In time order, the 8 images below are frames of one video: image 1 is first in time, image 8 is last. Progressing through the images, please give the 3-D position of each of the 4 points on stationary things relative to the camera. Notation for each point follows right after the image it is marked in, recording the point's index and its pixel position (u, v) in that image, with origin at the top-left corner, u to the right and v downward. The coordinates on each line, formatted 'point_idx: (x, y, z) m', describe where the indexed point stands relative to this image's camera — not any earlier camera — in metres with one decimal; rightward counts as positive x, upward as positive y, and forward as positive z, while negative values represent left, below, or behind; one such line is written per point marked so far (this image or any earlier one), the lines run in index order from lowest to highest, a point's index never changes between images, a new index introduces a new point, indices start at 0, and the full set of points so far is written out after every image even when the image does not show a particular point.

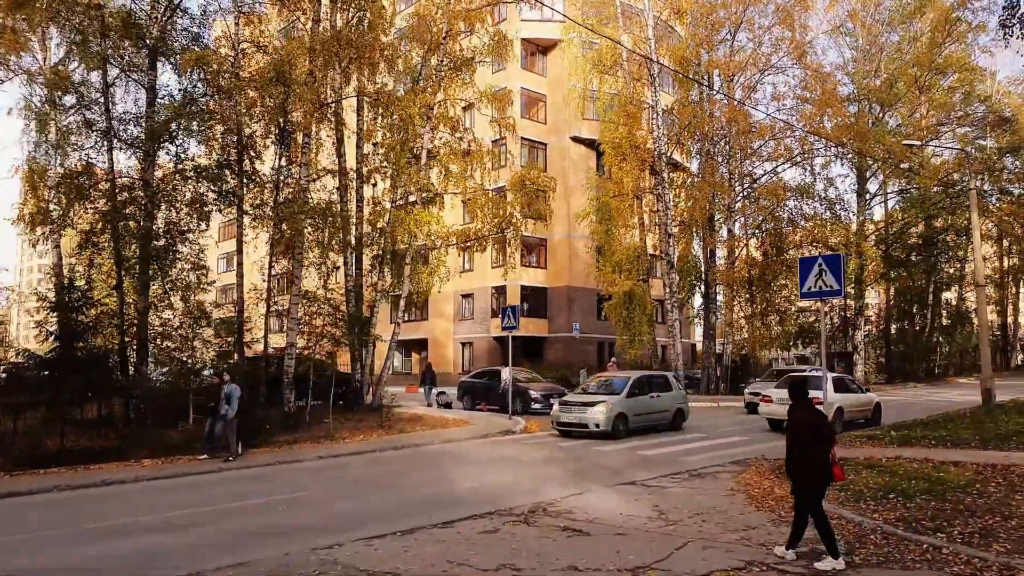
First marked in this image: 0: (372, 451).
0: (-2.3, -2.7, +13.4) m
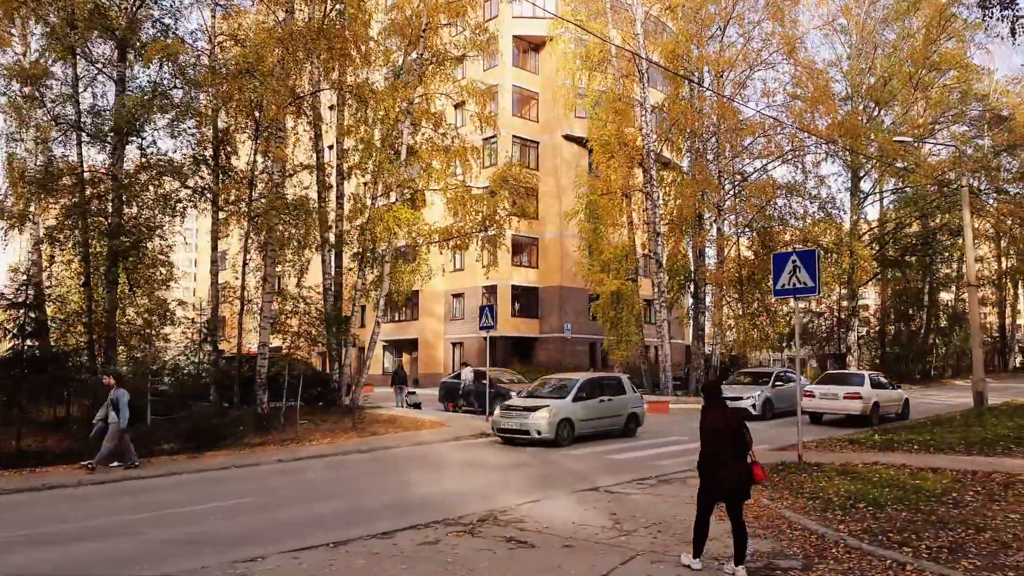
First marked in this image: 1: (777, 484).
0: (-2.8, -2.7, +12.9) m
1: (+2.8, -2.1, +8.7) m
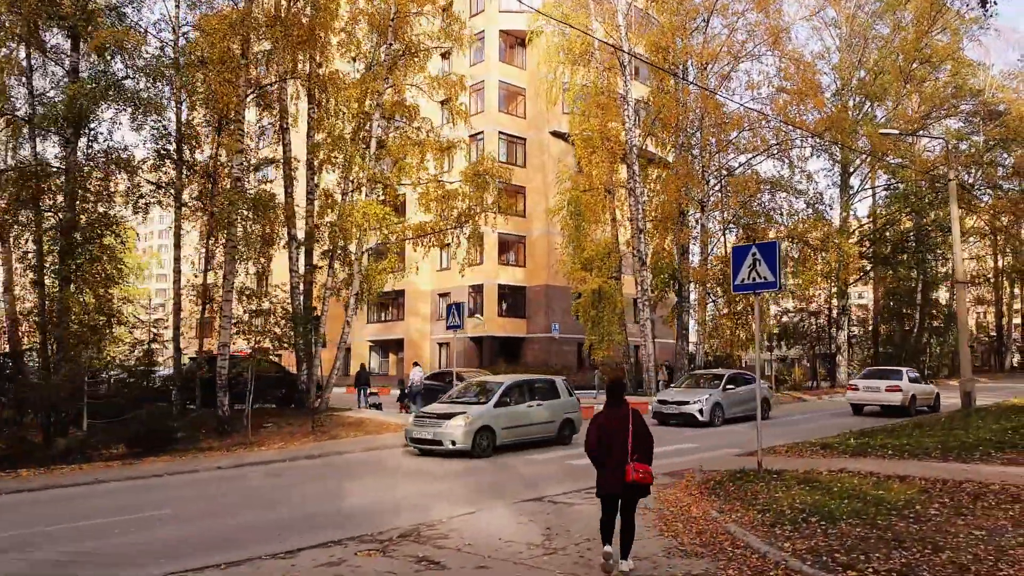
0: (-3.5, -2.6, +12.3) m
1: (+2.1, -2.1, +8.1) m
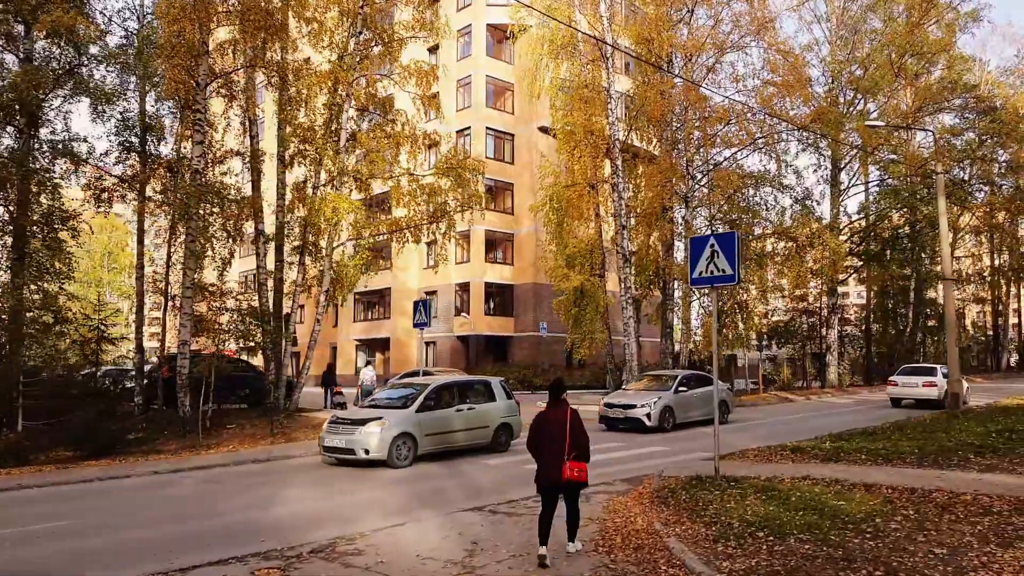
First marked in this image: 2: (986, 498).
0: (-4.1, -2.6, +11.7) m
1: (+1.5, -2.0, +7.4) m
2: (+4.1, -1.8, +7.0) m
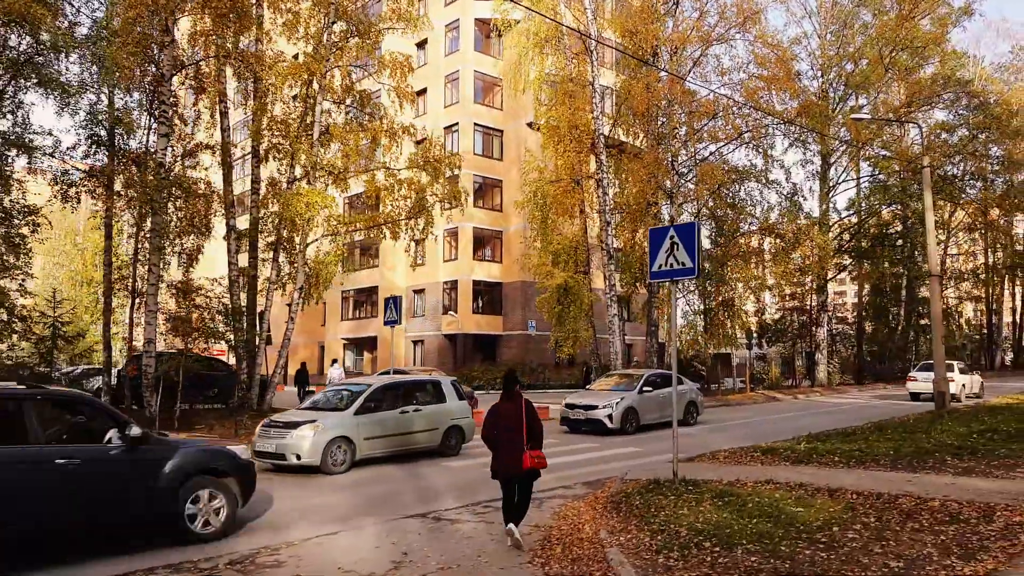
0: (-4.6, -2.5, +11.3) m
1: (+1.0, -1.9, +7.0) m
2: (+3.6, -1.8, +6.6) m
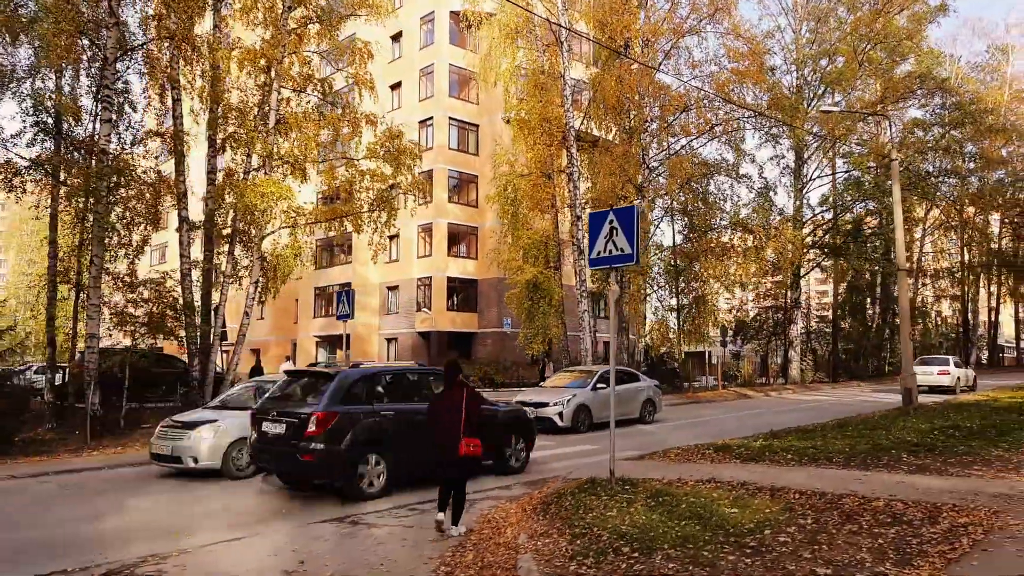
0: (-5.4, -2.4, +10.7) m
1: (+0.4, -1.8, +6.6) m
2: (+3.0, -1.7, +6.2) m
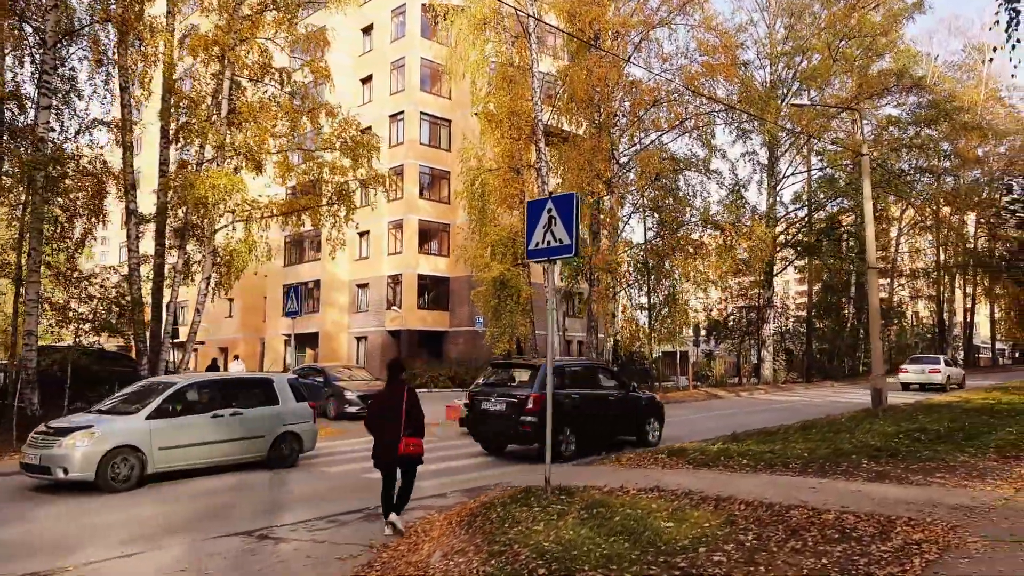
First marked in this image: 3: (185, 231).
0: (-6.0, -2.3, +10.0) m
1: (-0.2, -1.8, +6.0) m
2: (+2.4, -1.6, +5.7) m
3: (-7.5, +1.3, +18.5) m
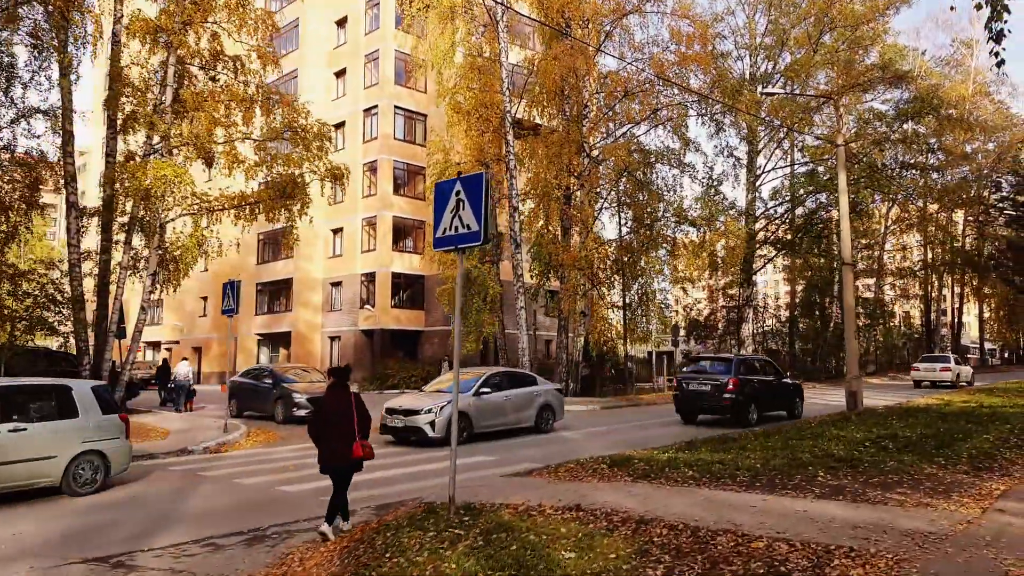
0: (-6.8, -2.2, +9.1) m
1: (-1.0, -1.7, +5.2) m
2: (+1.6, -1.6, +4.9) m
3: (-8.3, +1.4, +17.6) m
